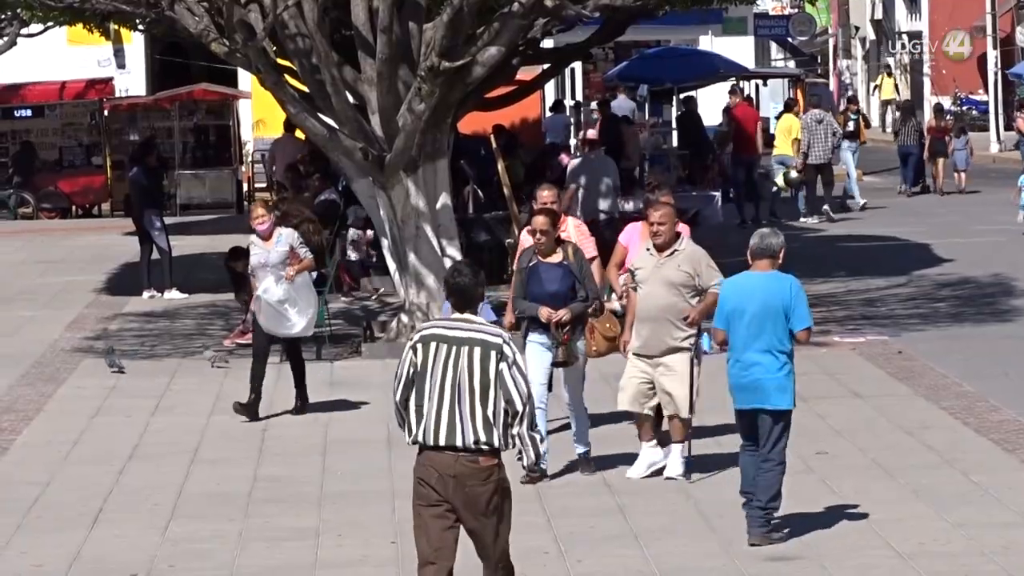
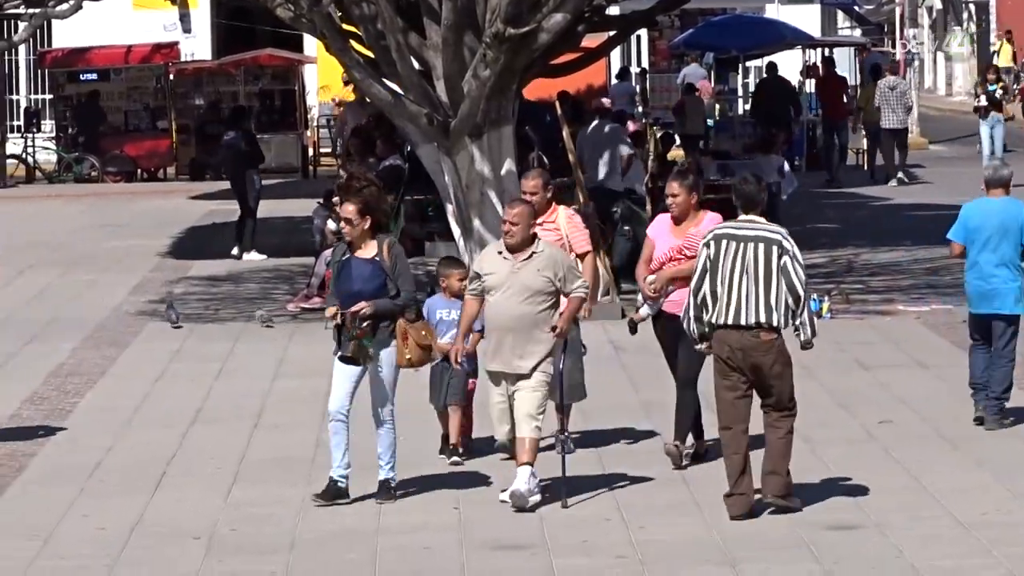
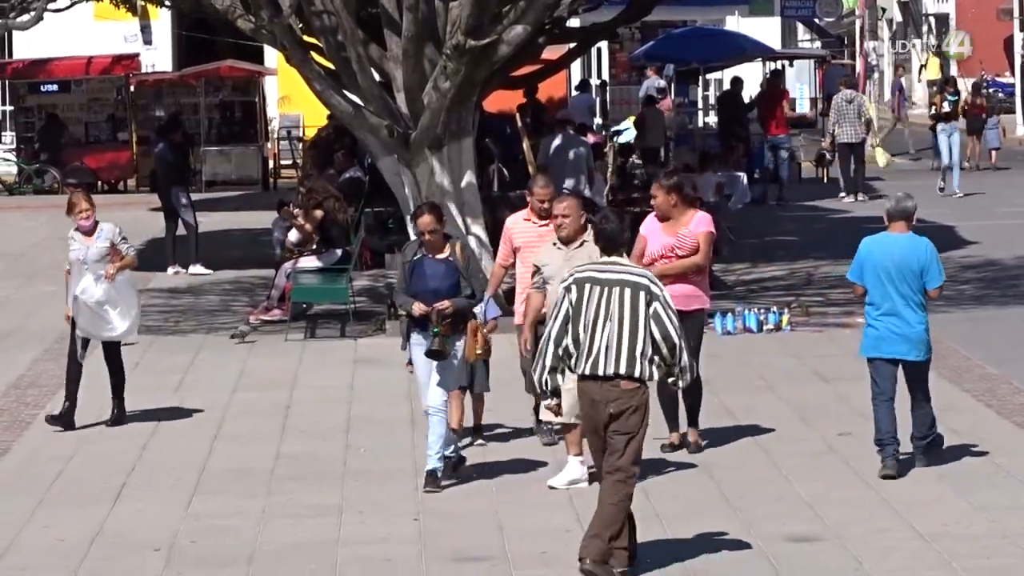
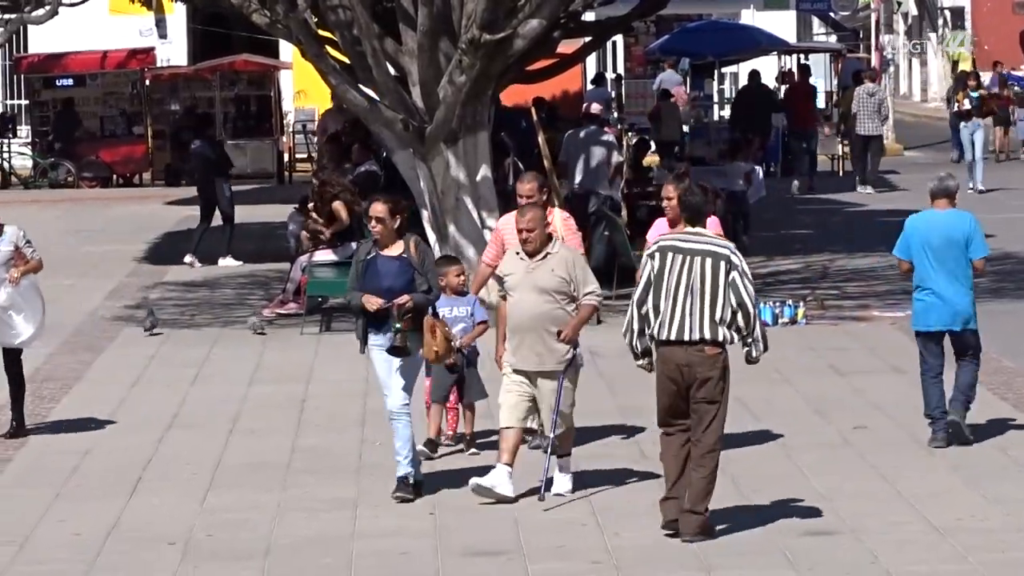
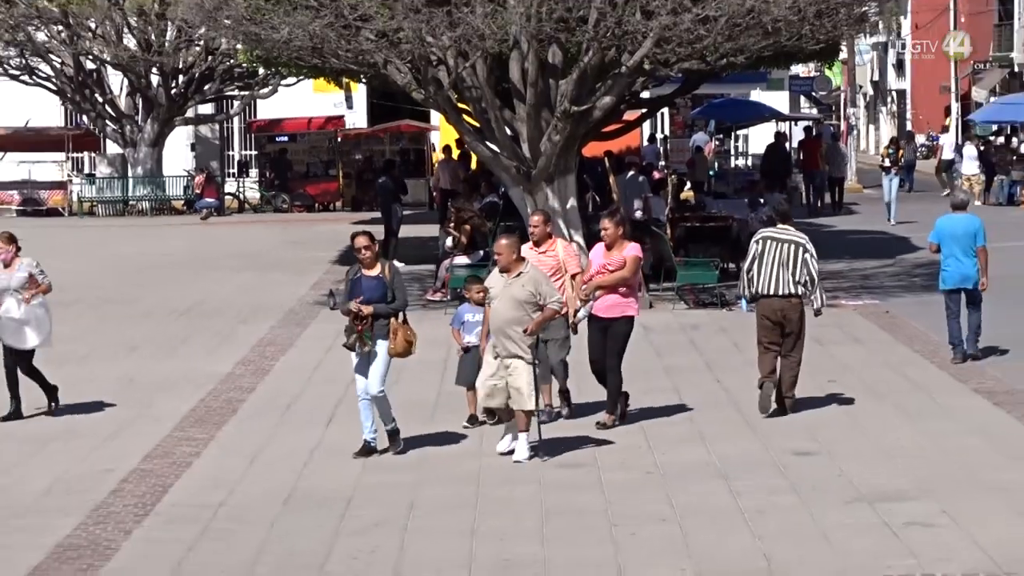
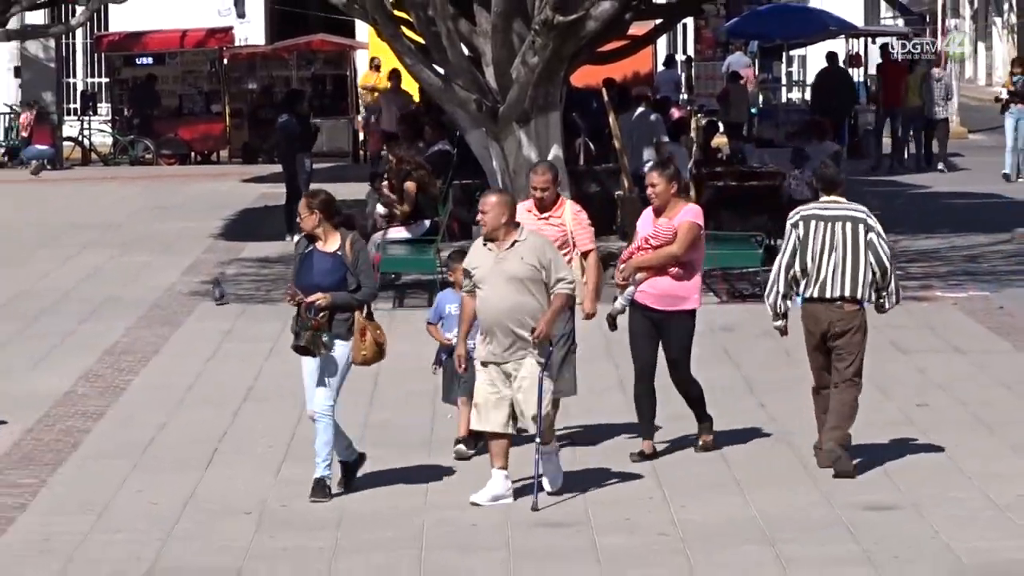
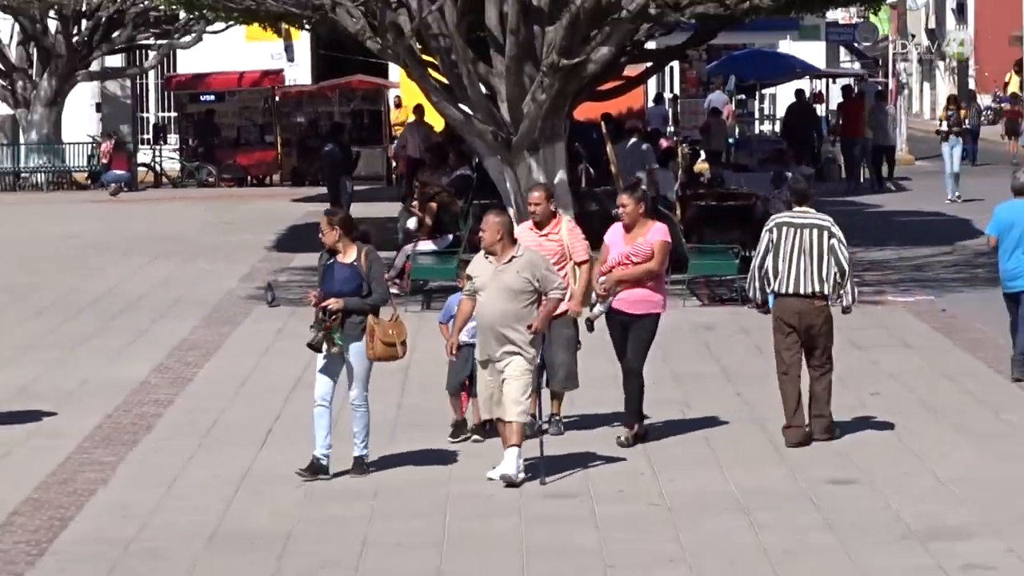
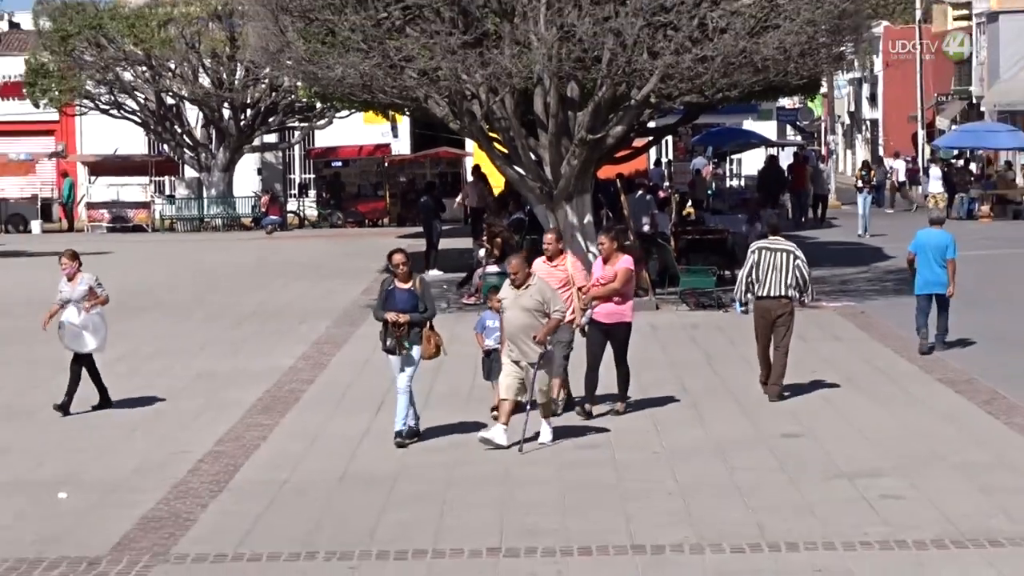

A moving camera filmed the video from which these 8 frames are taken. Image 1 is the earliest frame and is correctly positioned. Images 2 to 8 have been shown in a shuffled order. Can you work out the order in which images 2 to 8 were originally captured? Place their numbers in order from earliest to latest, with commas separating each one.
3, 4, 2, 6, 7, 5, 8
